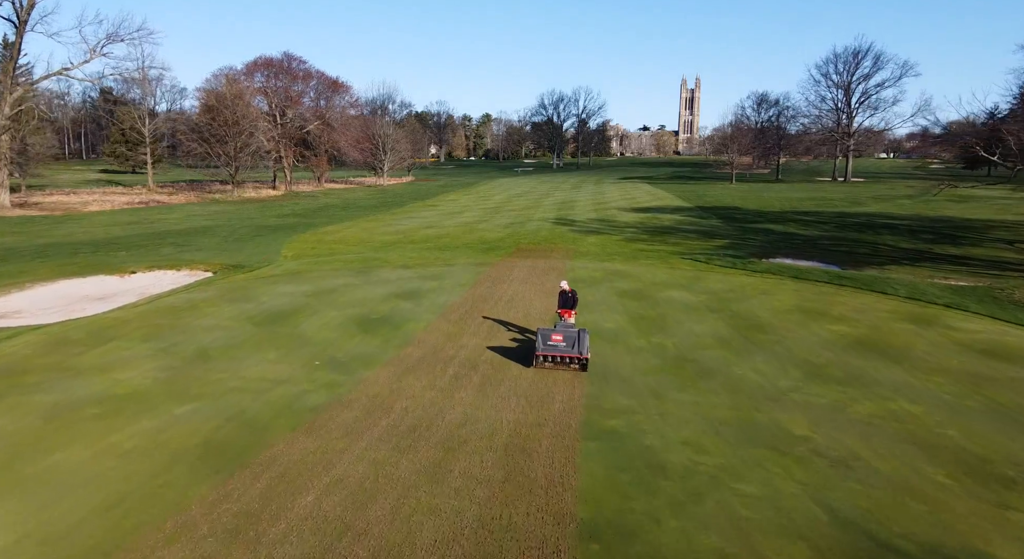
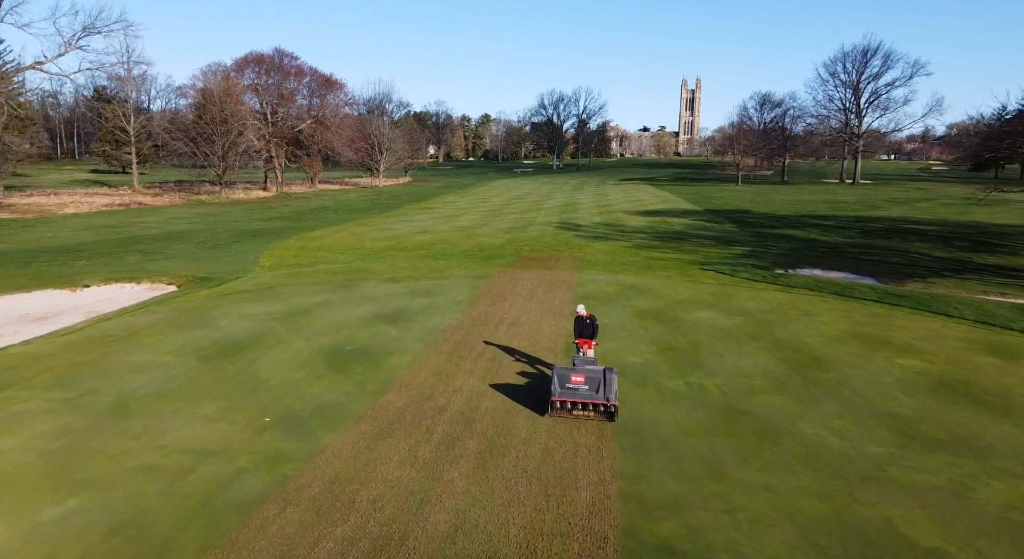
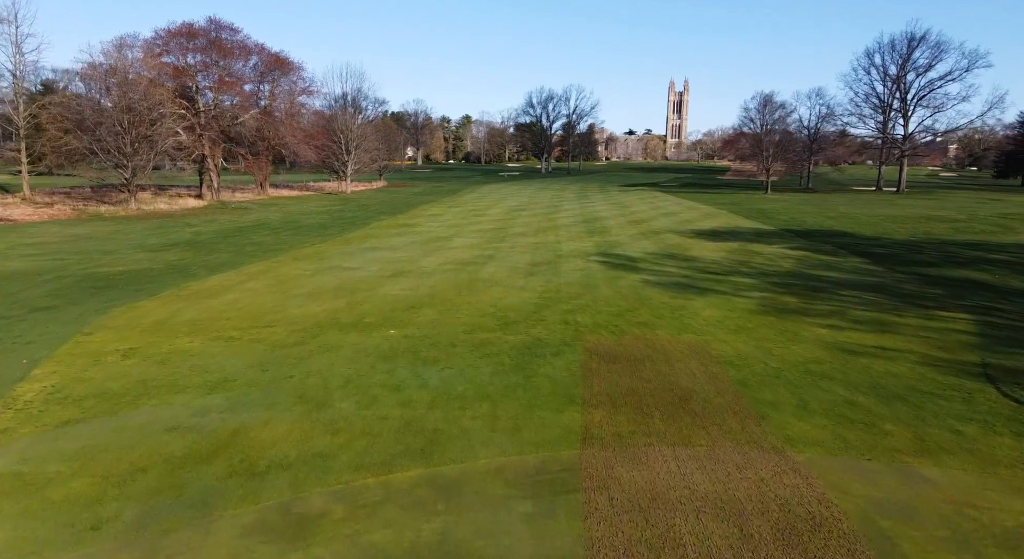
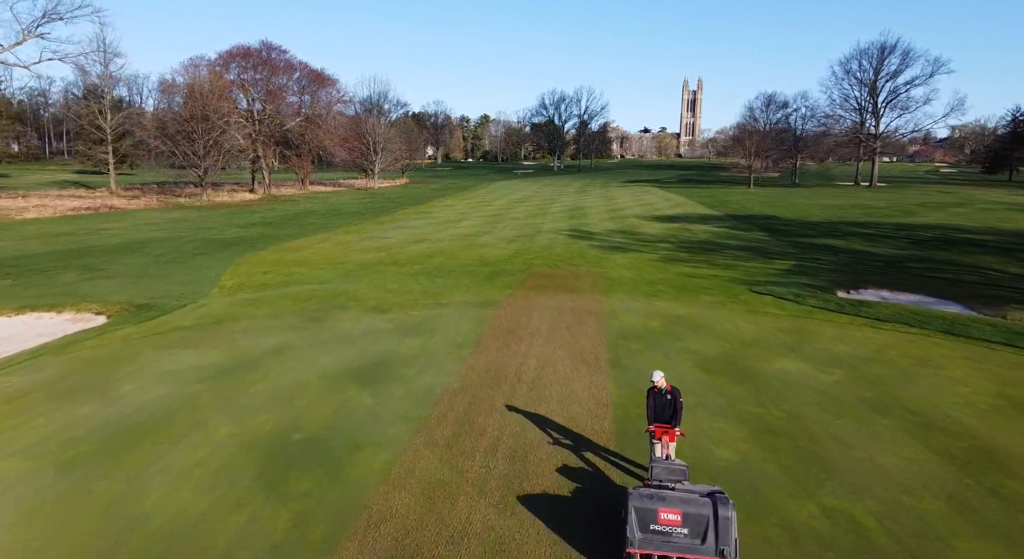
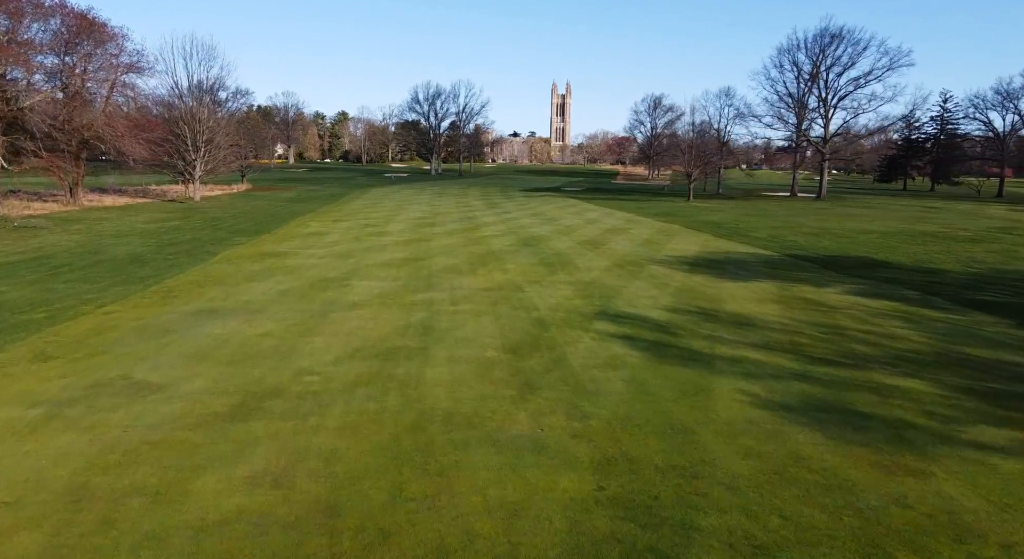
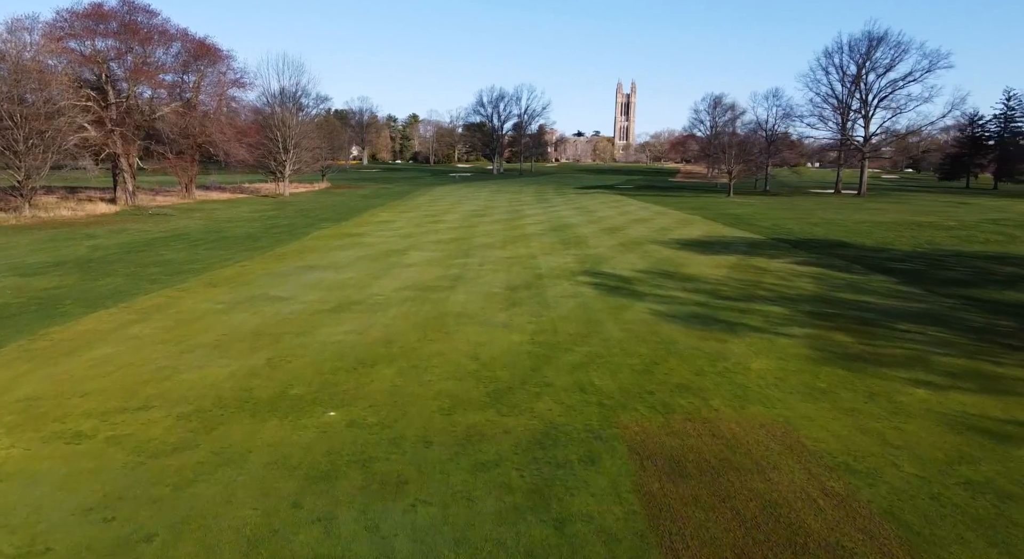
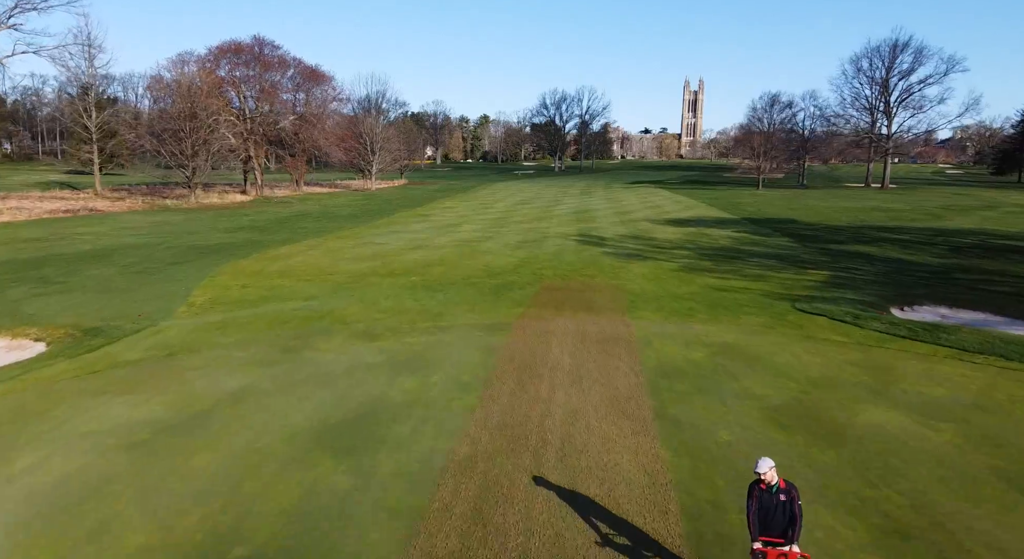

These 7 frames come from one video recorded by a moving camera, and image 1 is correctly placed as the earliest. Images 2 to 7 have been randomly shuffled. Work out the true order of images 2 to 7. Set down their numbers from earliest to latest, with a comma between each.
2, 4, 7, 3, 6, 5
